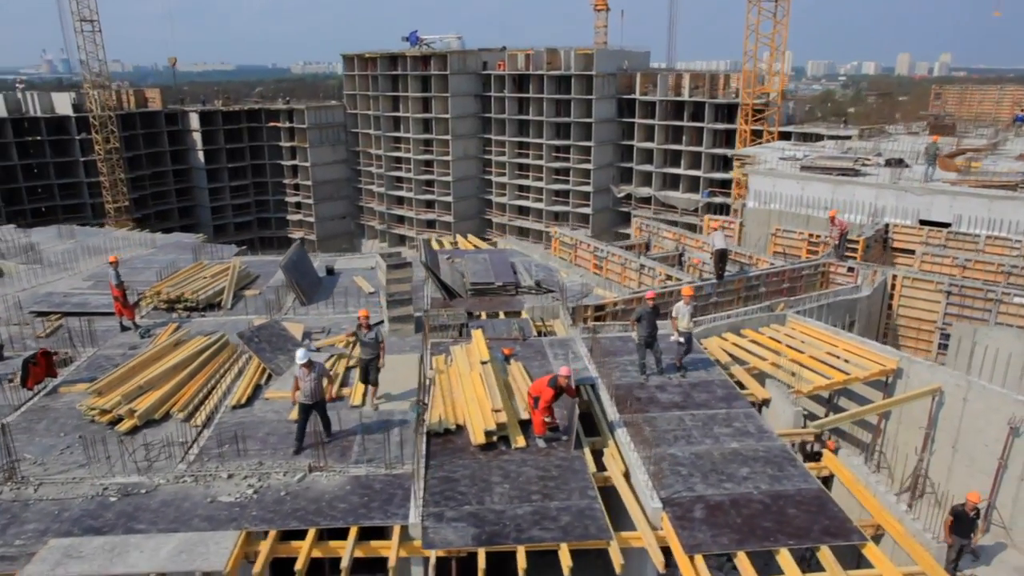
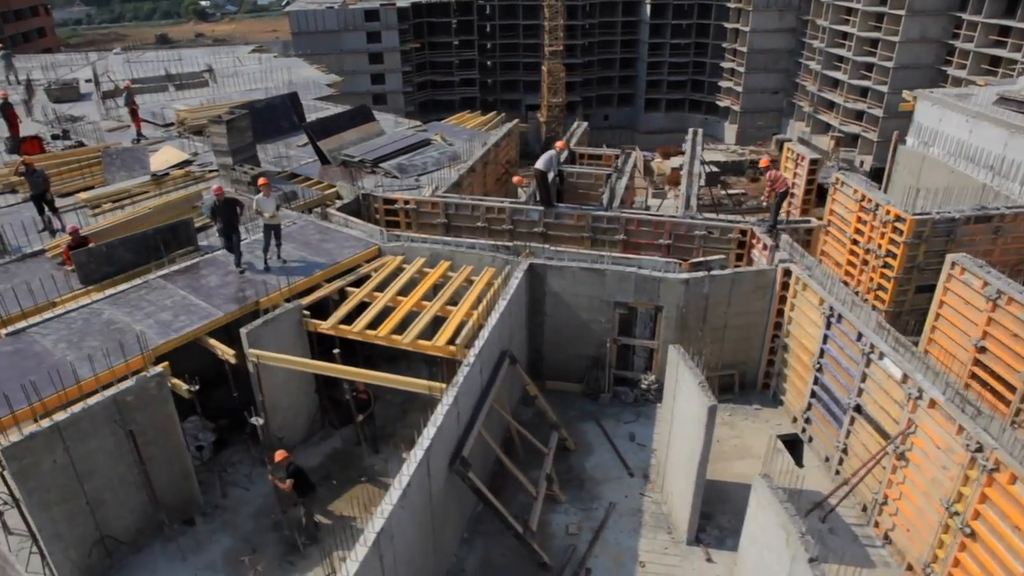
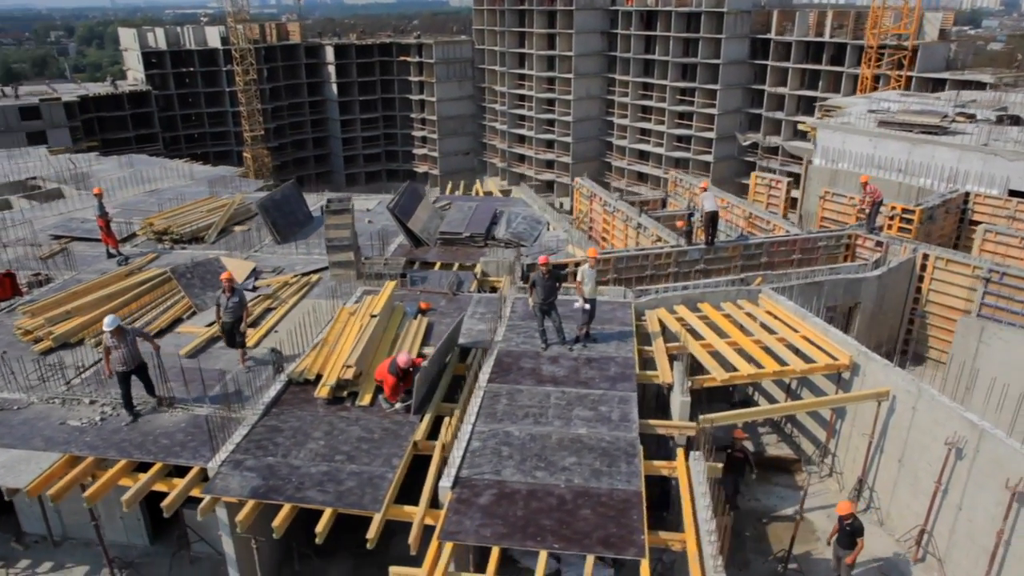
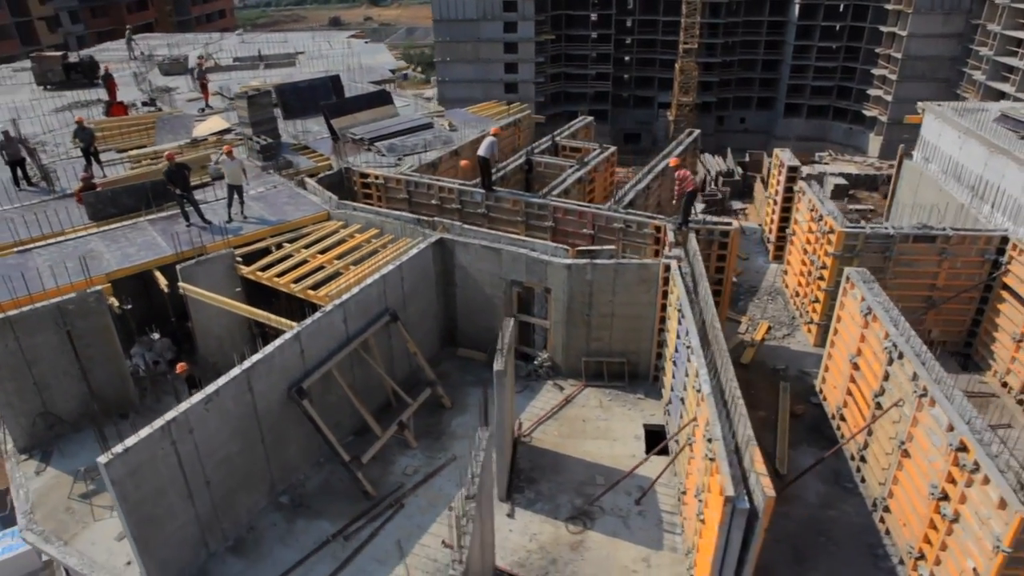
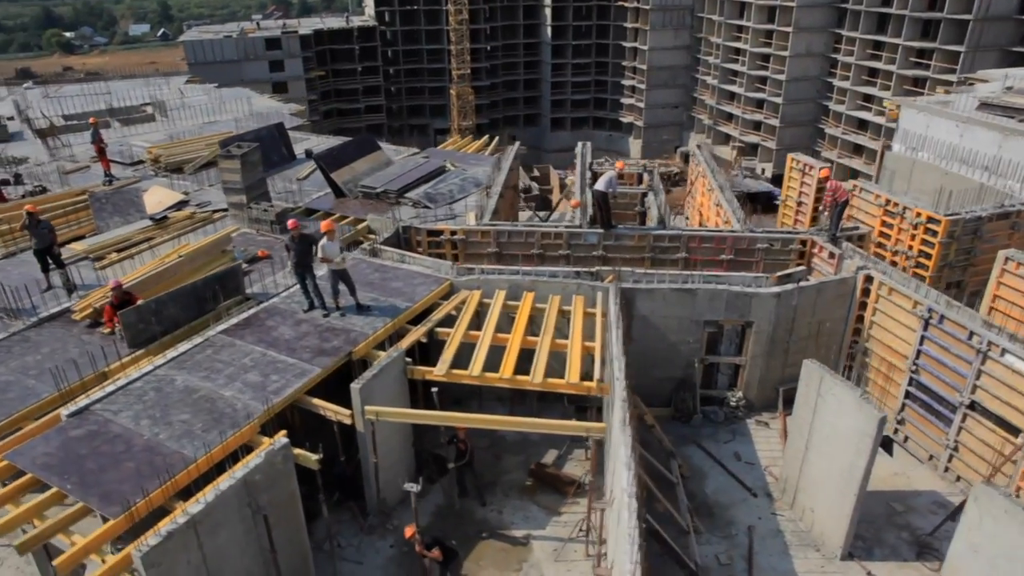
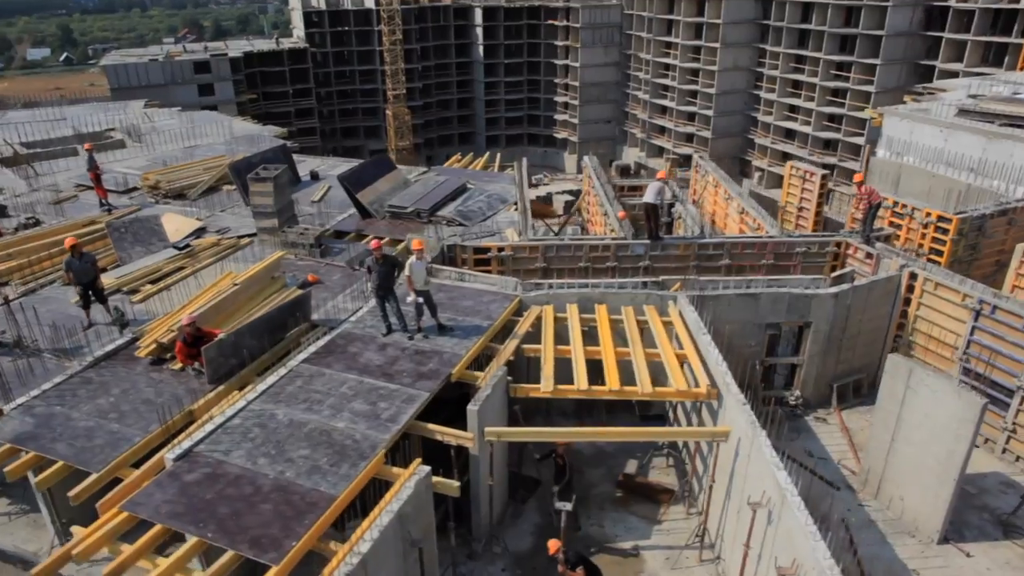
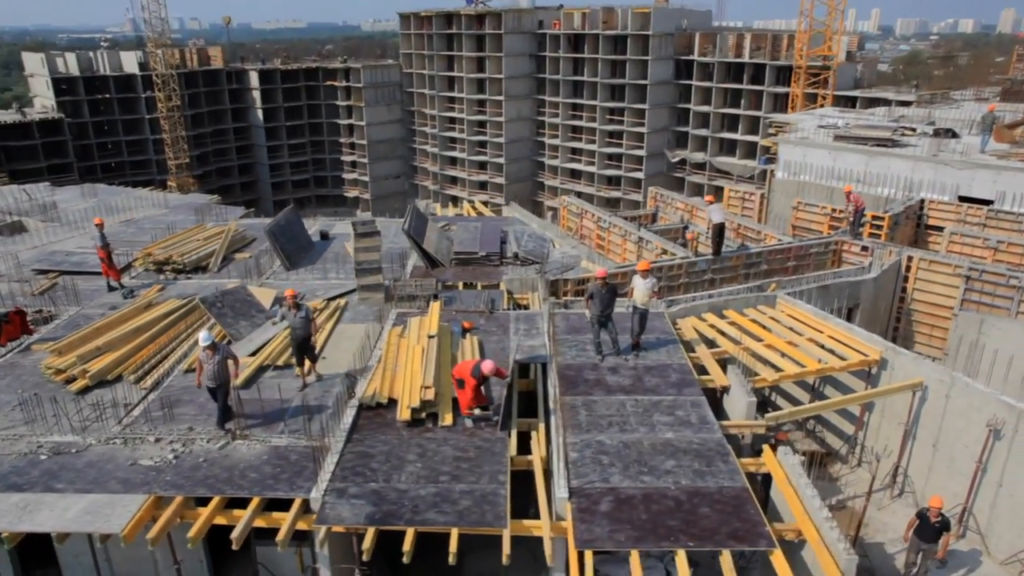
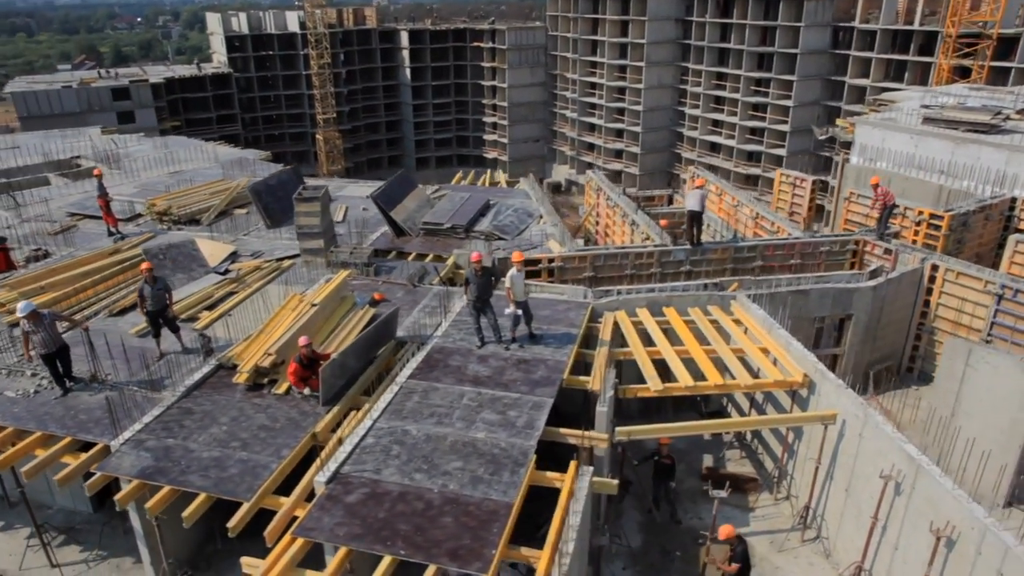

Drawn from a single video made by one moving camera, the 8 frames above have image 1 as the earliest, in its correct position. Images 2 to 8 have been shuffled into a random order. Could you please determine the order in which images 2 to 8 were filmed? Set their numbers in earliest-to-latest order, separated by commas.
7, 3, 8, 6, 5, 2, 4
